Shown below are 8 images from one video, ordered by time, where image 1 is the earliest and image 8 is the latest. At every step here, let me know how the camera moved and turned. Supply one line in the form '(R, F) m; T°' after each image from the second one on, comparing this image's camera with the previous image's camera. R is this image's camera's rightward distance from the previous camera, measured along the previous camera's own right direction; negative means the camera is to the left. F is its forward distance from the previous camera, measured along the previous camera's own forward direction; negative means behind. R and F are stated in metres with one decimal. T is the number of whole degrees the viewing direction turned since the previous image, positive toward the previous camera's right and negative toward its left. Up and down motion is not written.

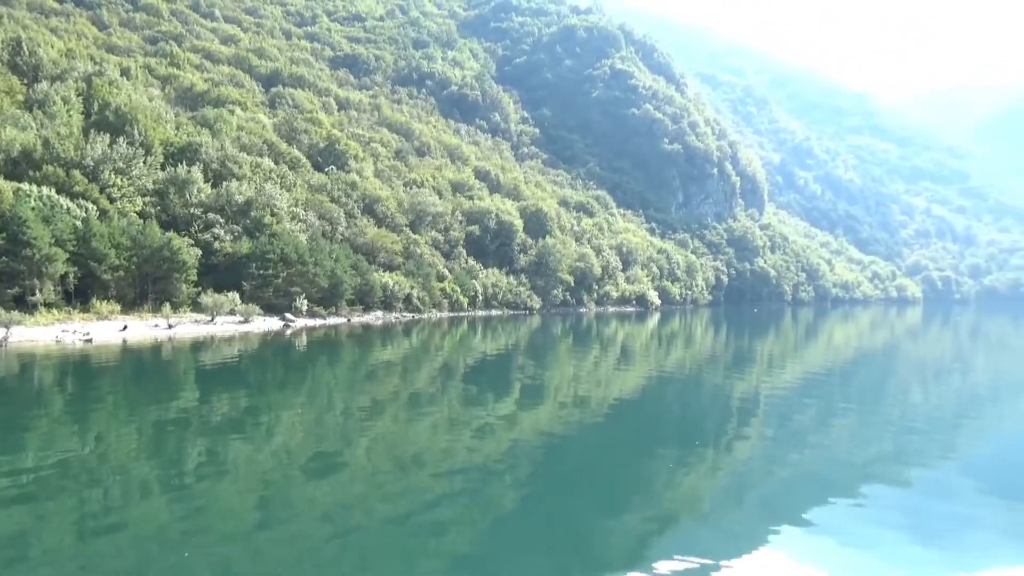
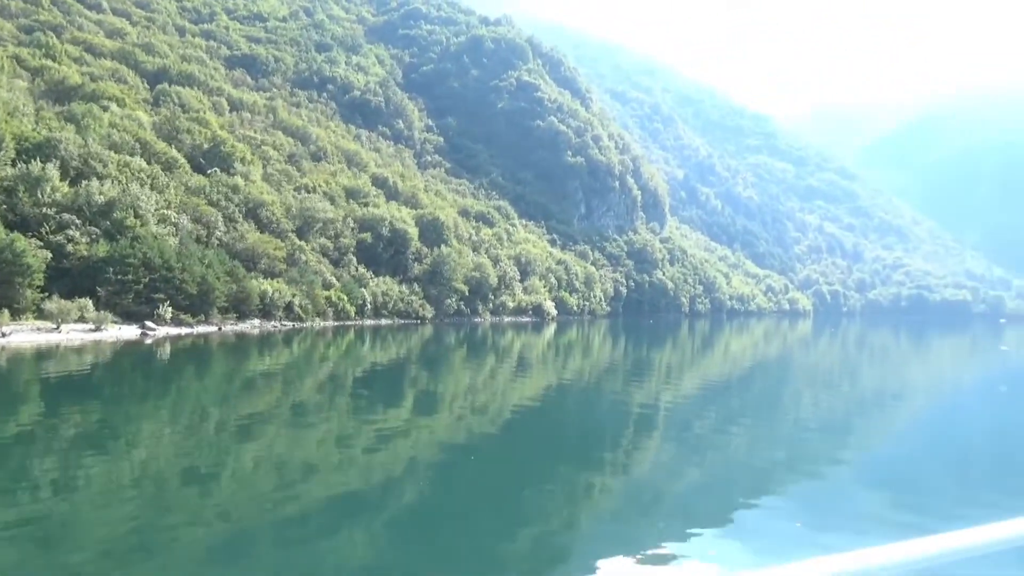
(+1.7, +0.3) m; +6°
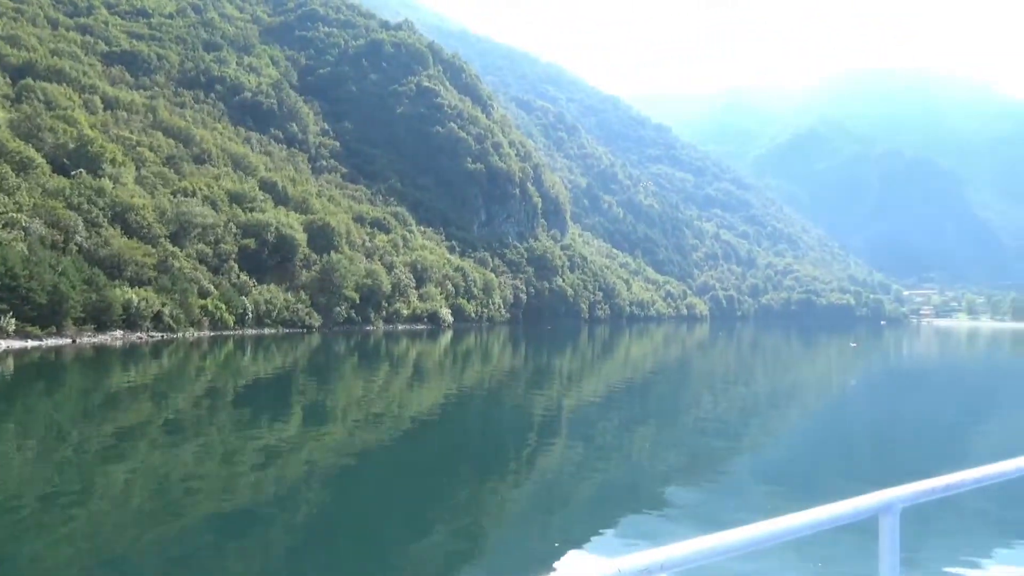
(+1.4, +0.5) m; +7°
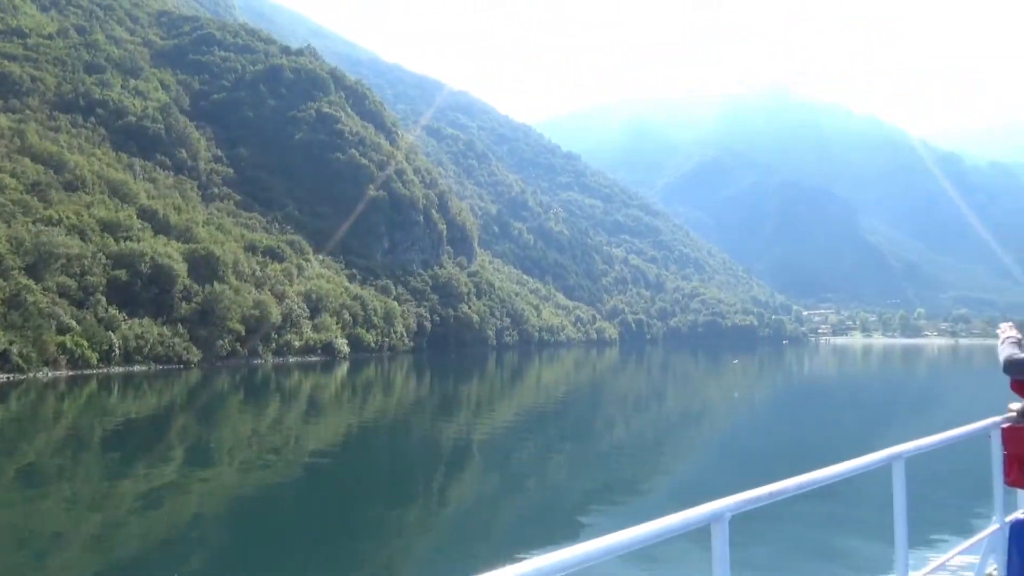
(+1.8, +1.0) m; +6°
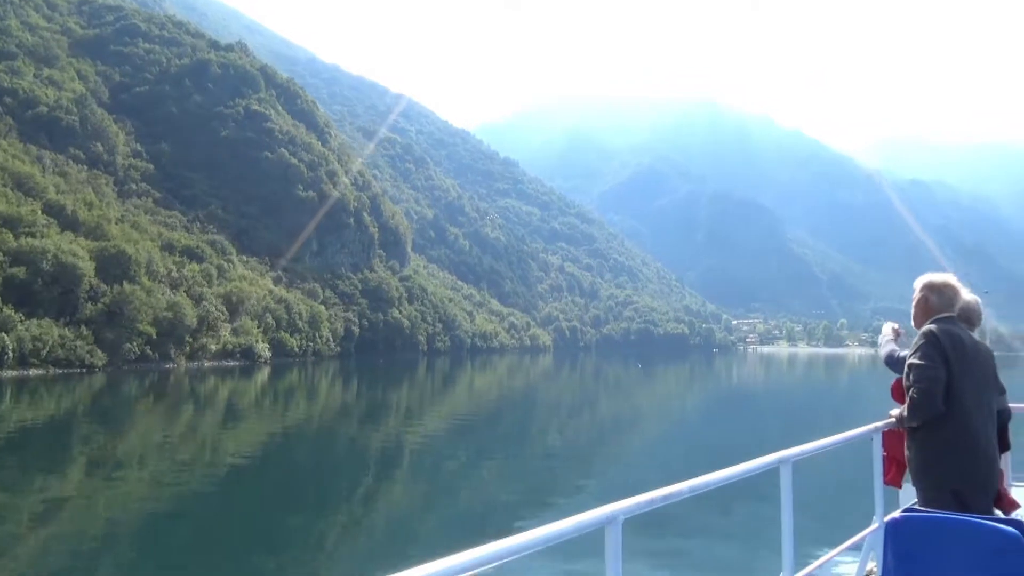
(+0.9, +0.7) m; +5°
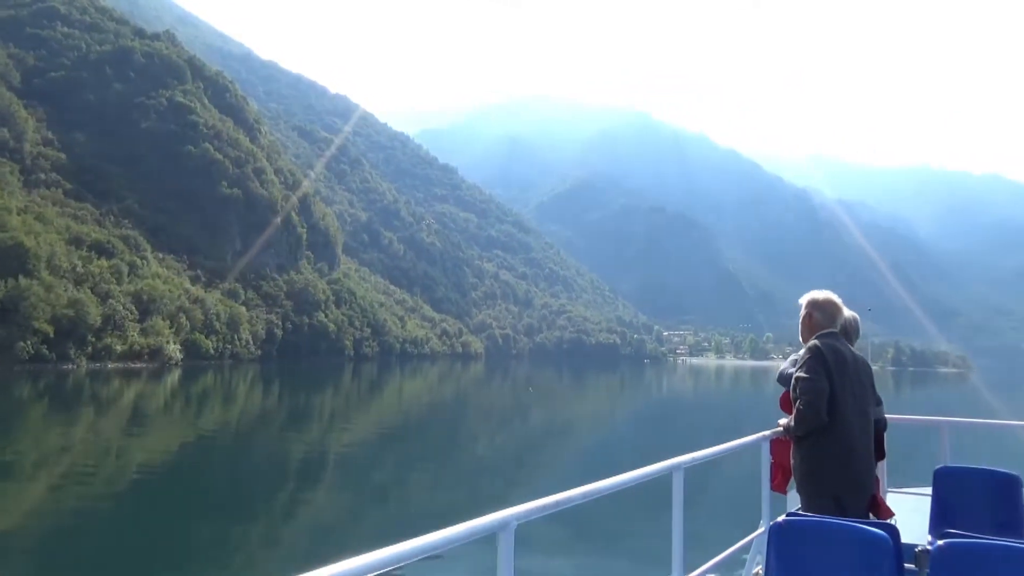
(+0.9, +1.1) m; +5°
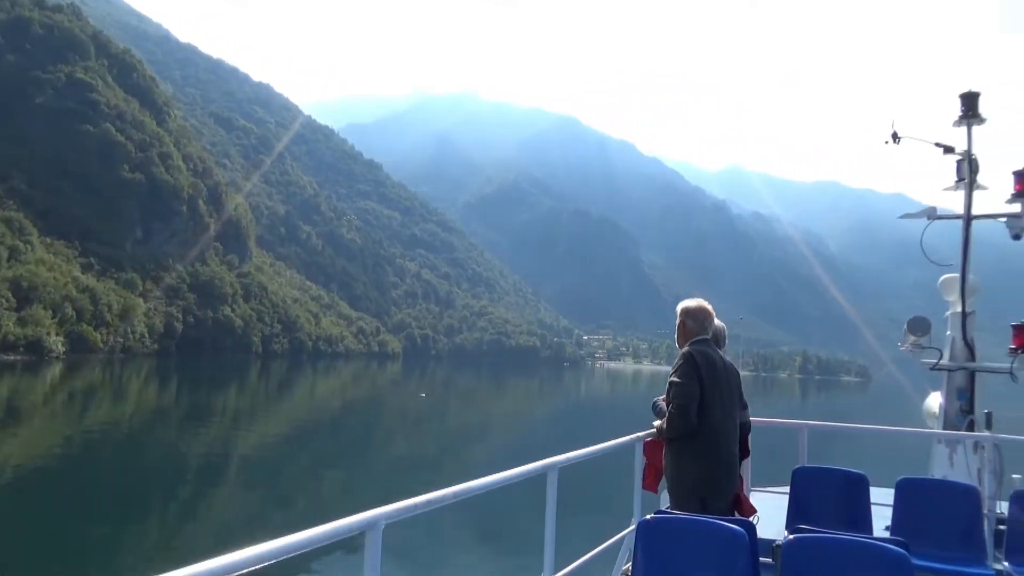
(+1.8, +0.3) m; +5°
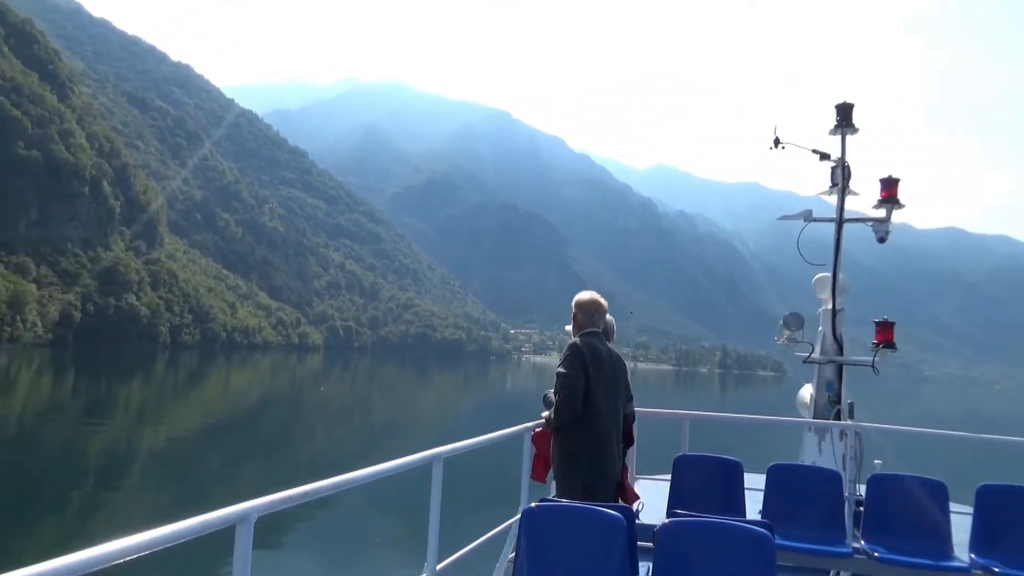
(+1.6, +0.5) m; +5°
